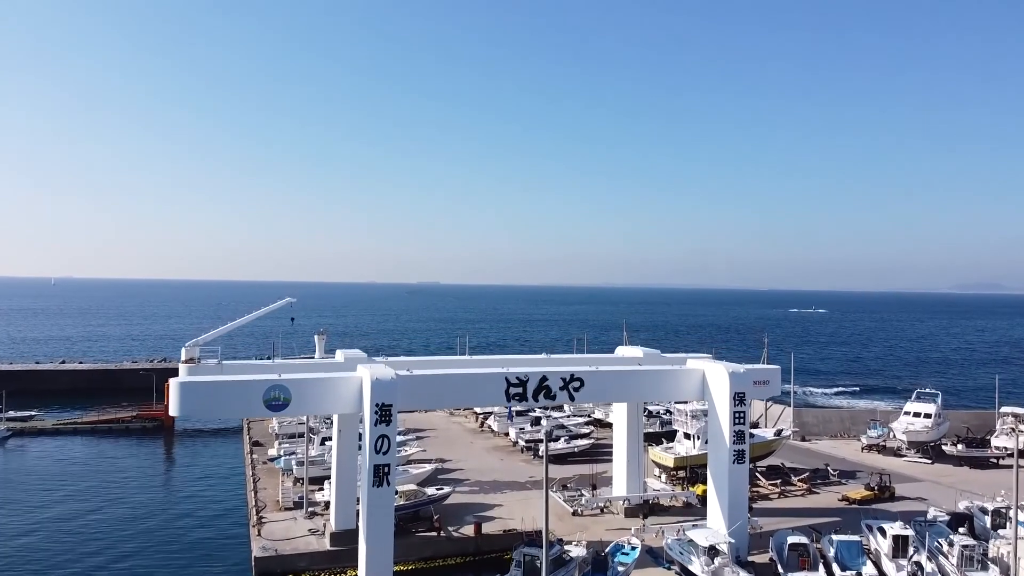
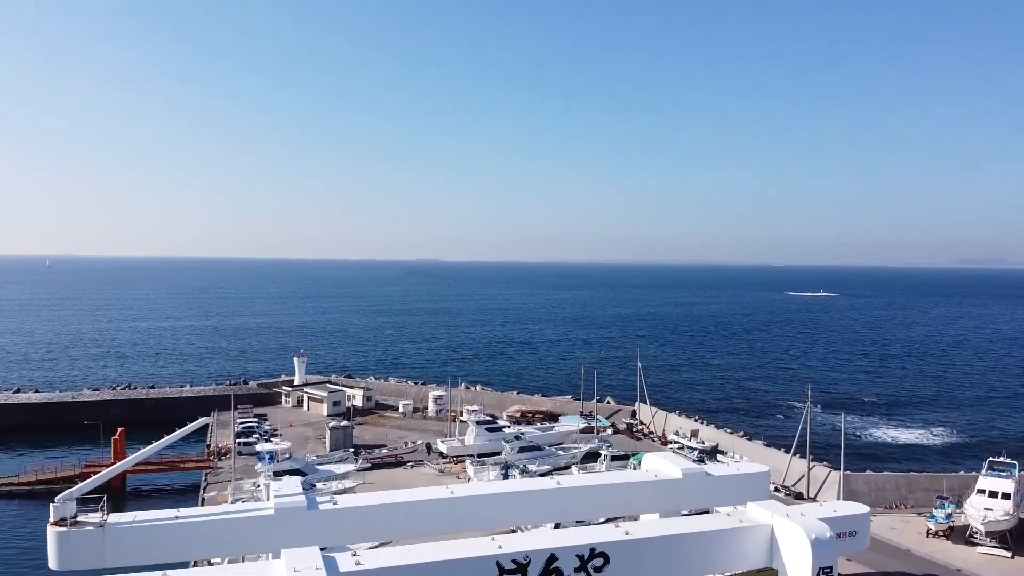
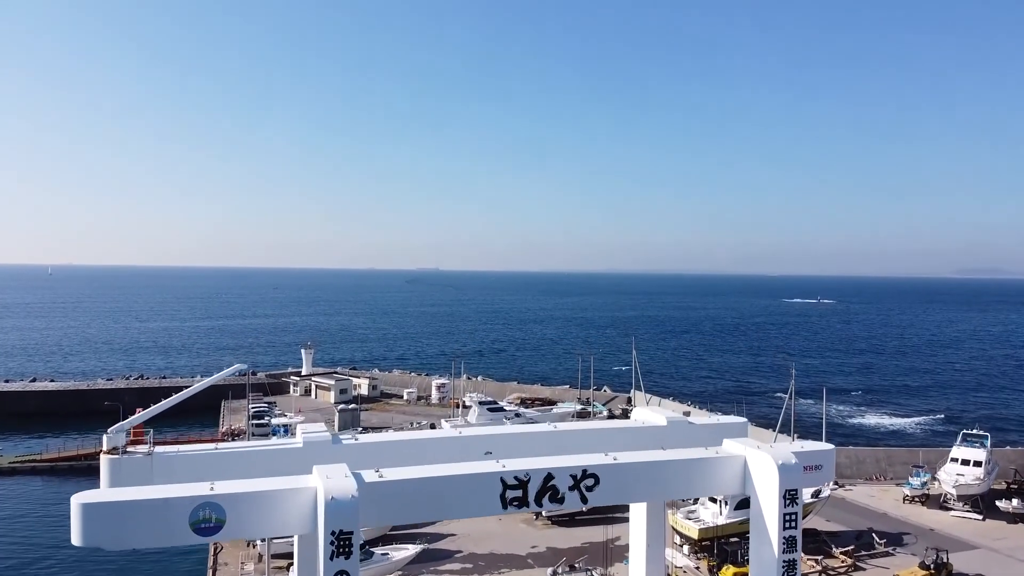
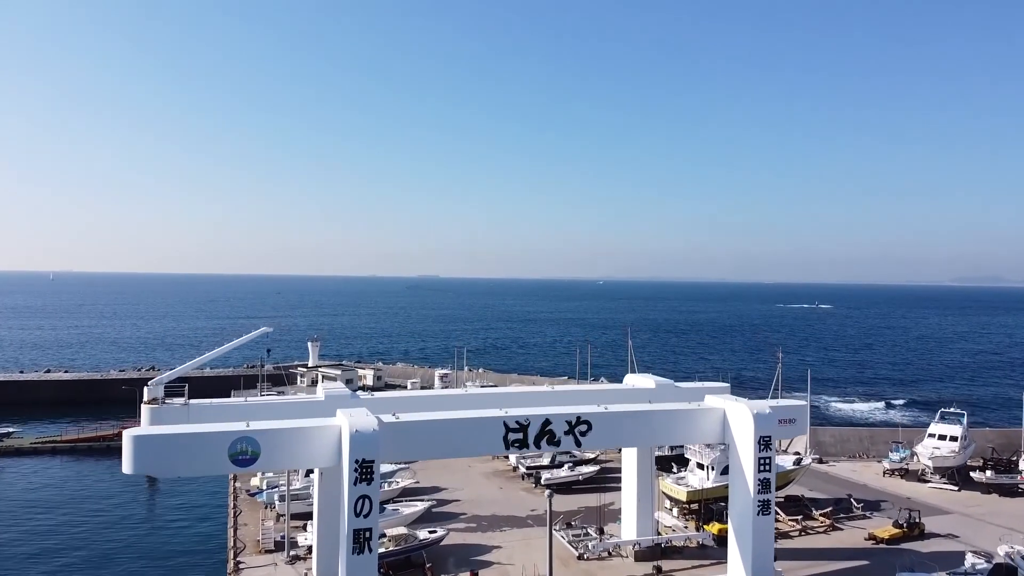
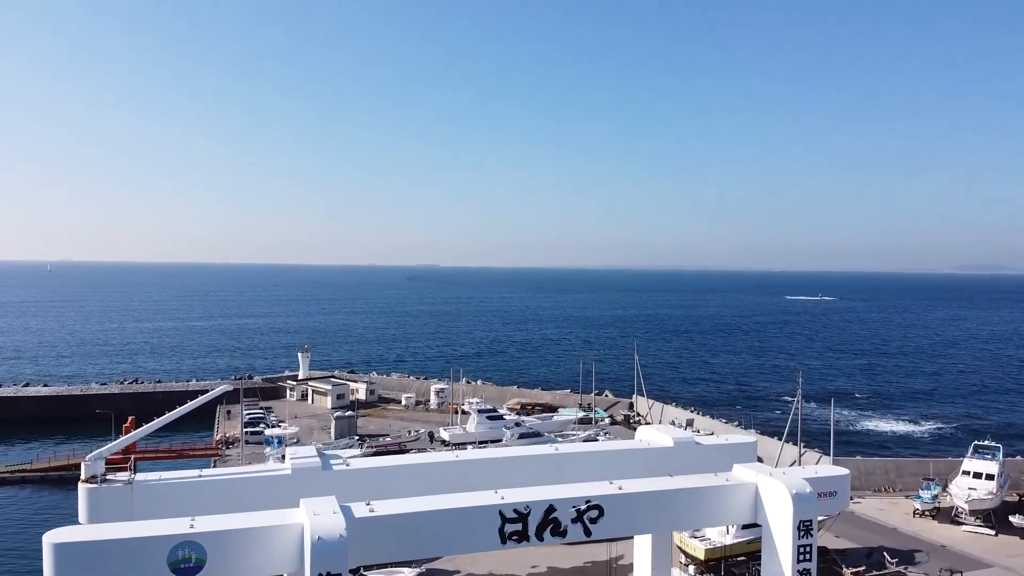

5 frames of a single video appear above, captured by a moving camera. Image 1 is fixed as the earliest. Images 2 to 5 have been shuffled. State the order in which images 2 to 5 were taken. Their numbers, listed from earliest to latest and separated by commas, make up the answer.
4, 3, 5, 2
